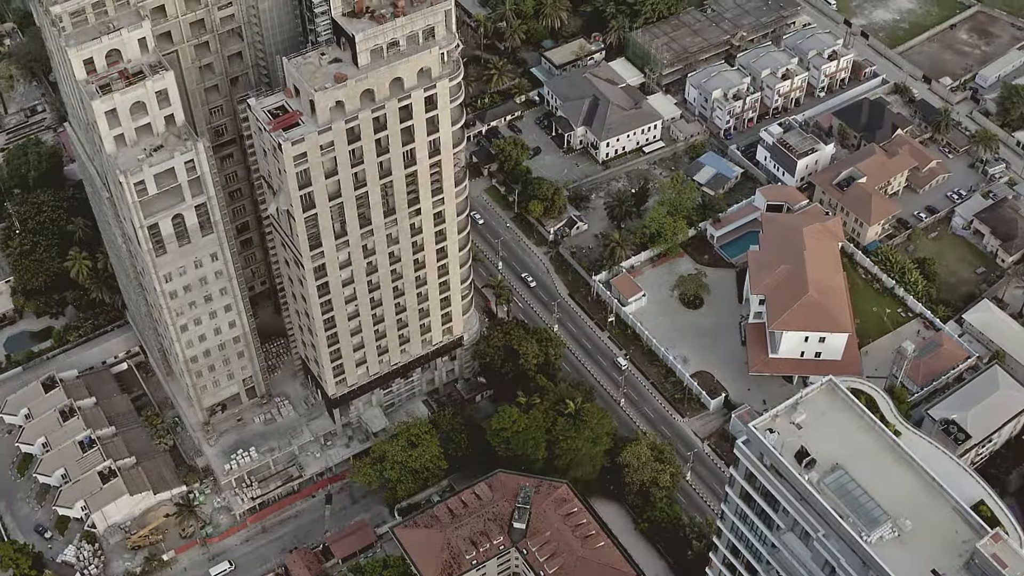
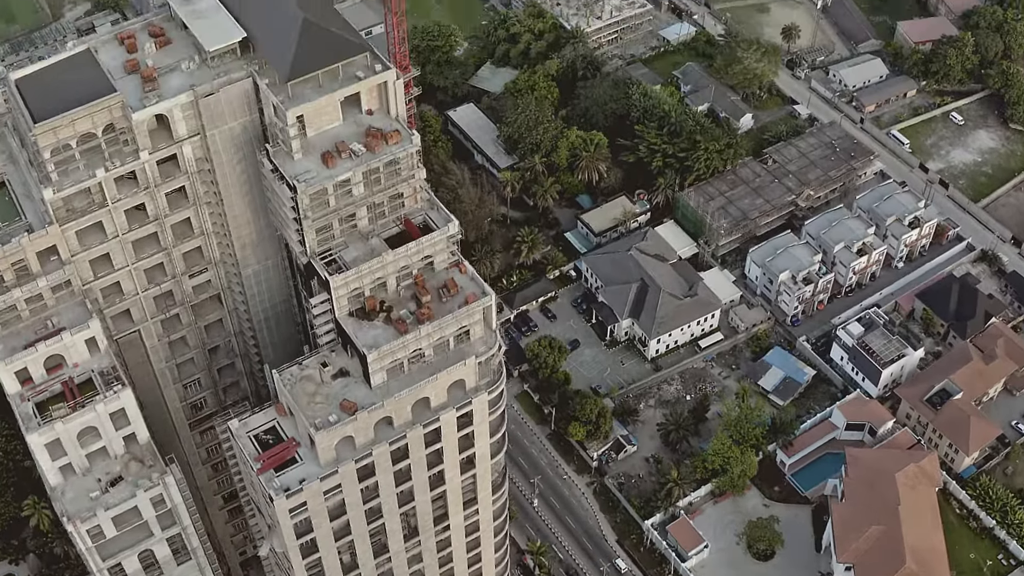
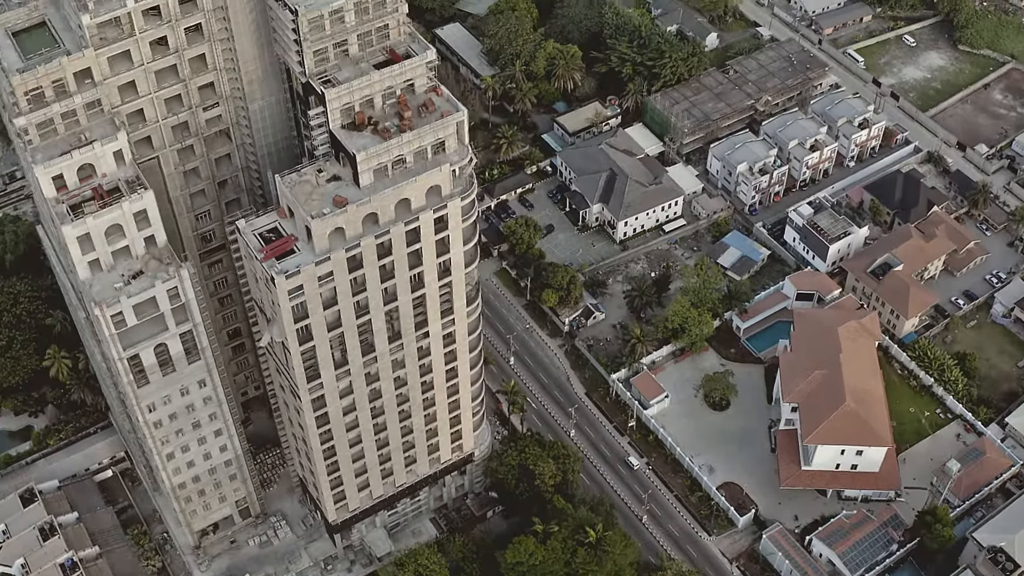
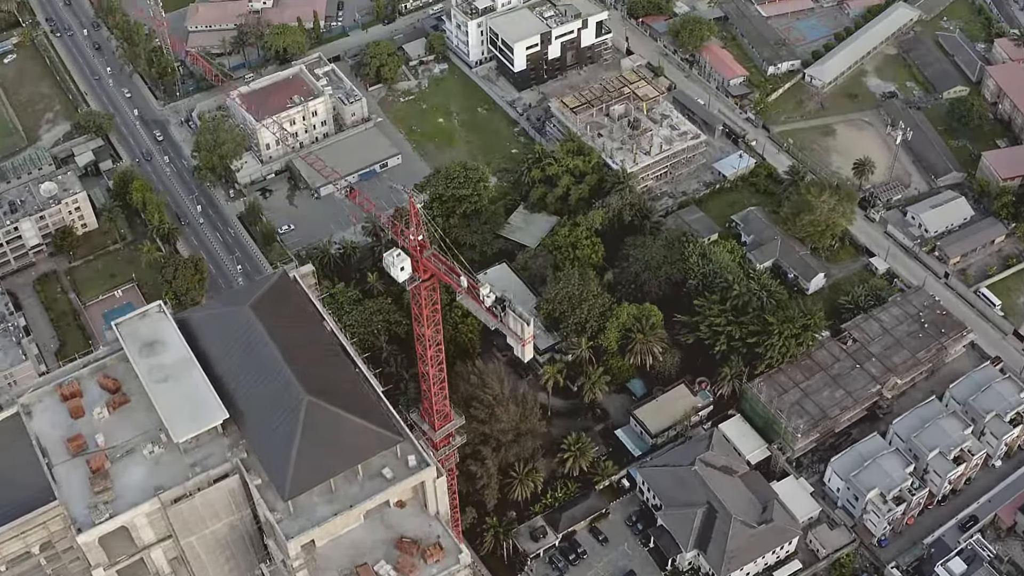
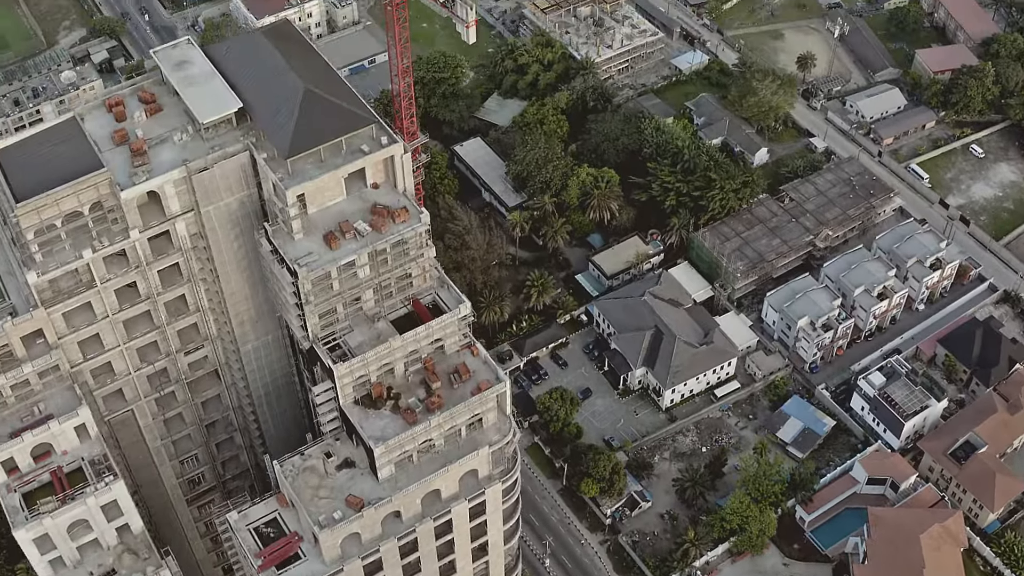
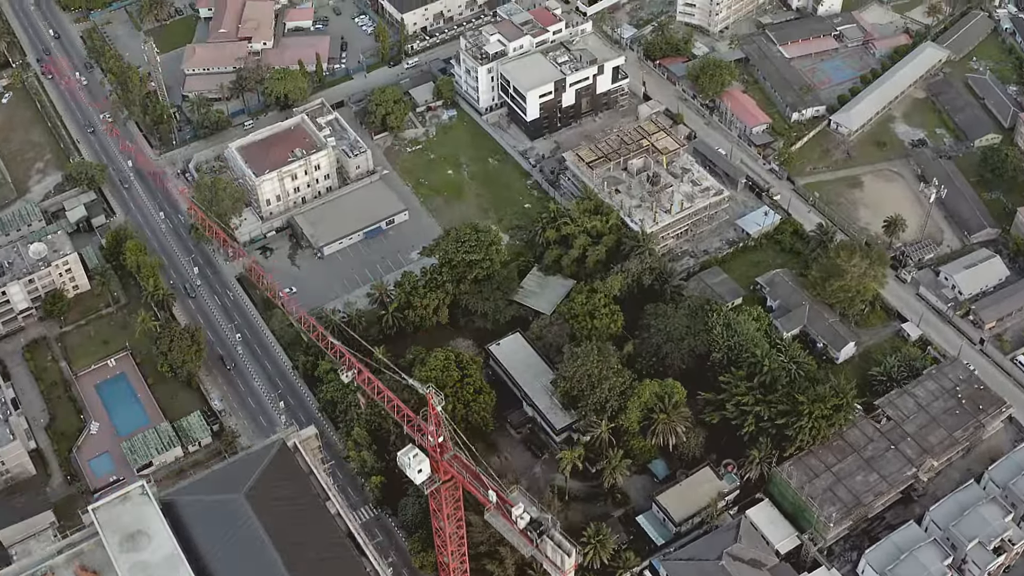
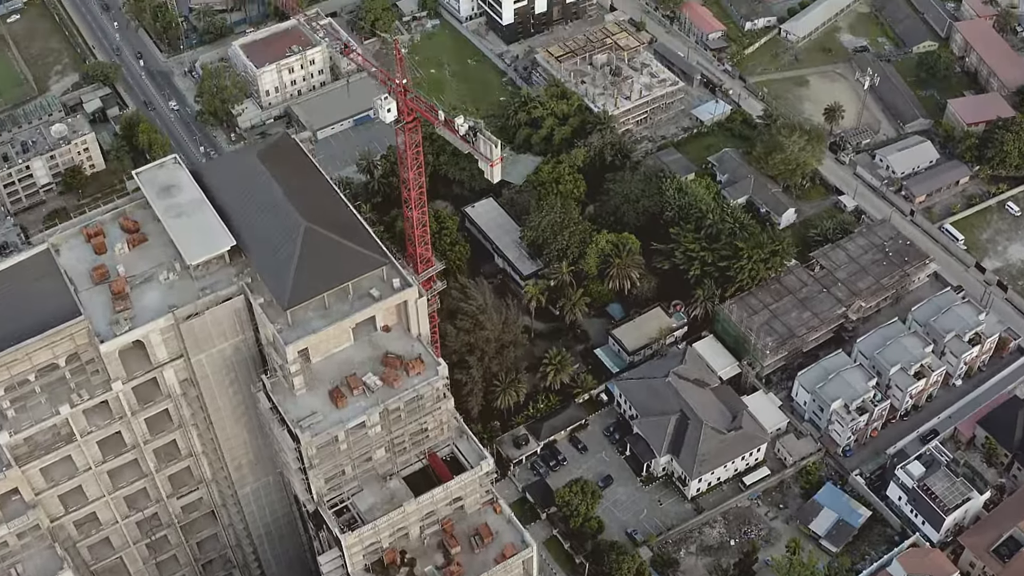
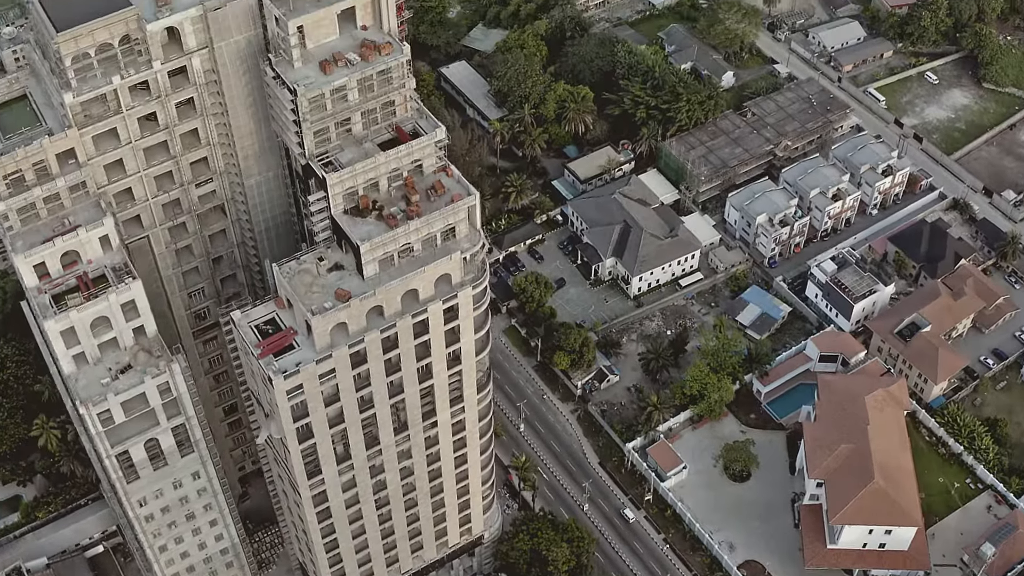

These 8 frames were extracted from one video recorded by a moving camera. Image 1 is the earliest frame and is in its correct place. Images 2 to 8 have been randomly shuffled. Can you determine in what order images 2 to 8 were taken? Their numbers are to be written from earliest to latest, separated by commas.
3, 8, 2, 5, 7, 4, 6
